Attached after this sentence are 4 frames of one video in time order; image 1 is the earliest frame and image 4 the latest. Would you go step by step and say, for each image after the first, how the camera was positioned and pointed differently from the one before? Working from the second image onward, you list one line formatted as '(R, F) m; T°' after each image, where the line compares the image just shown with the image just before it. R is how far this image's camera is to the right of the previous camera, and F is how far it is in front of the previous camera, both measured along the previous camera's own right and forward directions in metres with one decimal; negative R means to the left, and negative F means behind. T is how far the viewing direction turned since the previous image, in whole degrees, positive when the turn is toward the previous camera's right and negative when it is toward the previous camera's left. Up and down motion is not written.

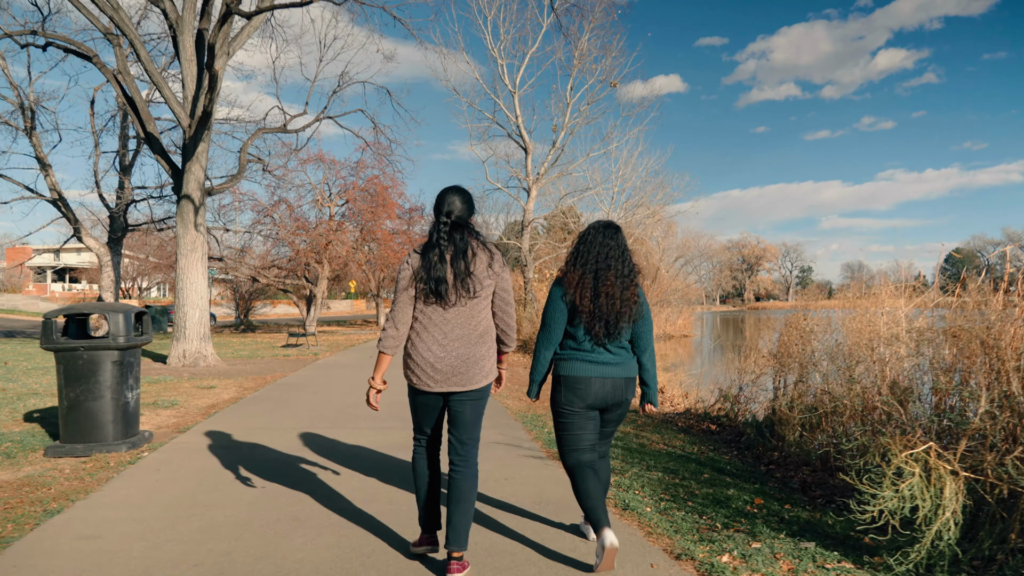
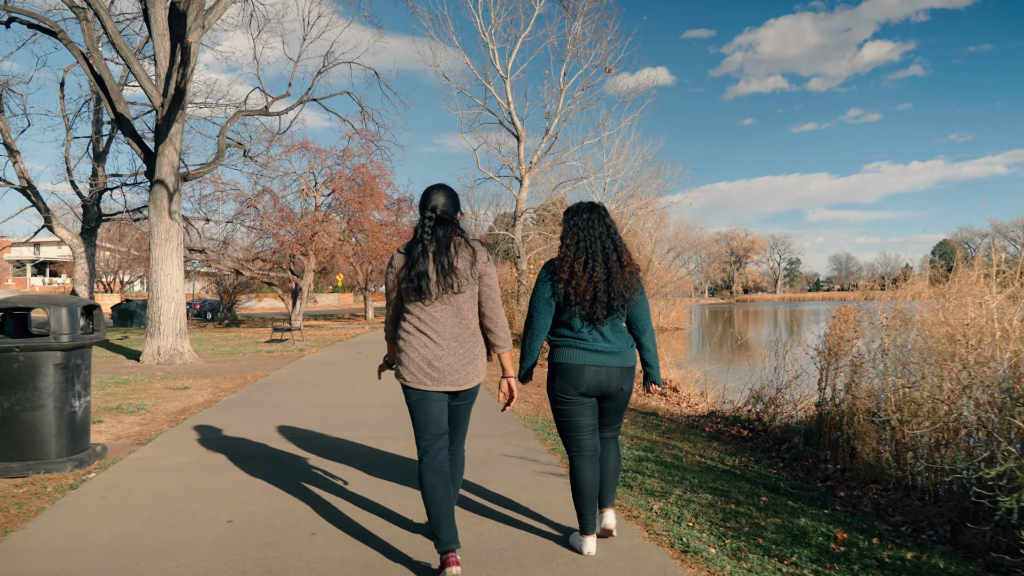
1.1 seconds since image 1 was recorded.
(-0.2, +0.9) m; +1°
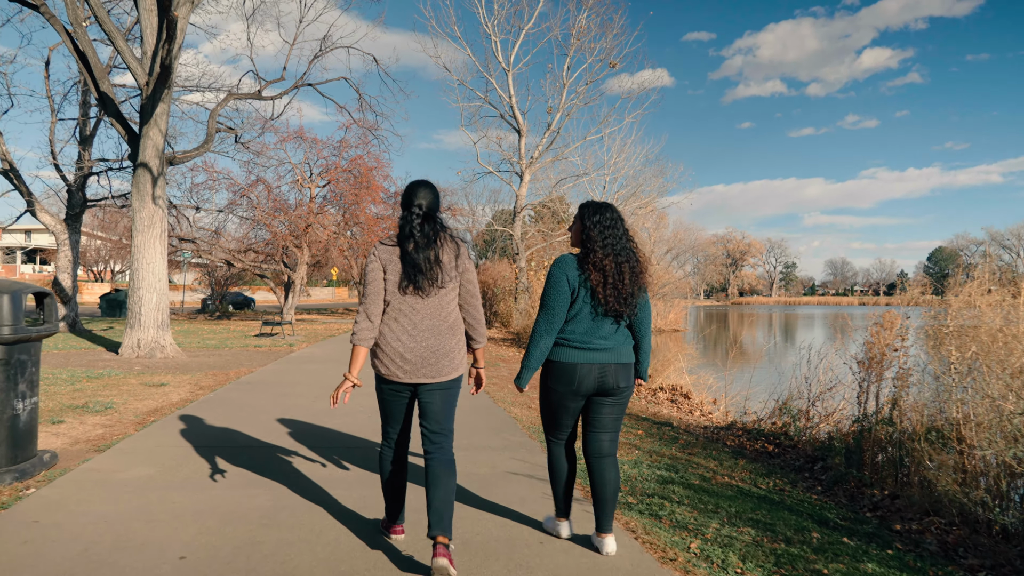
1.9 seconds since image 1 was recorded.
(-0.1, +0.7) m; 0°
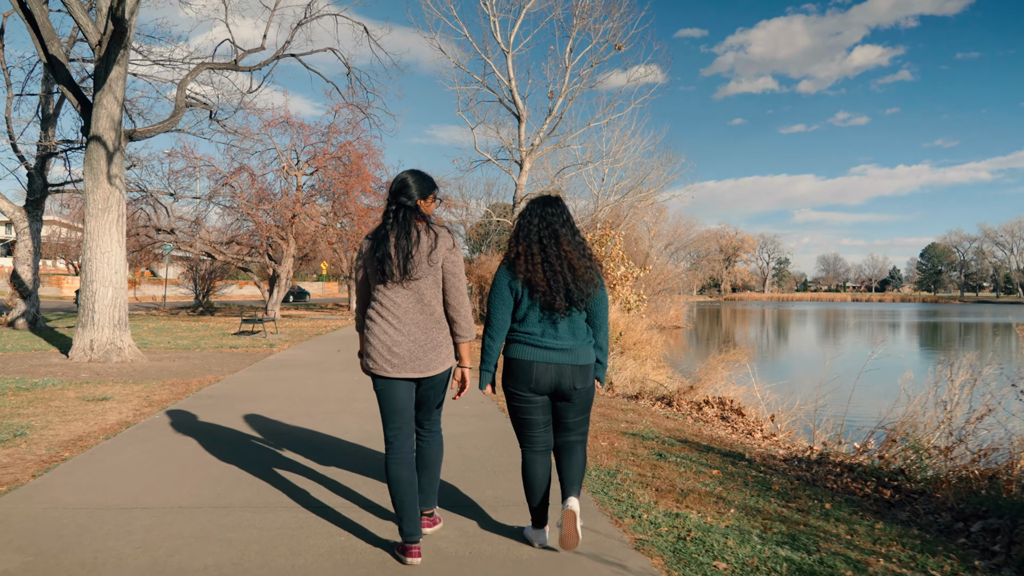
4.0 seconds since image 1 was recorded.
(-0.4, +1.7) m; +1°
